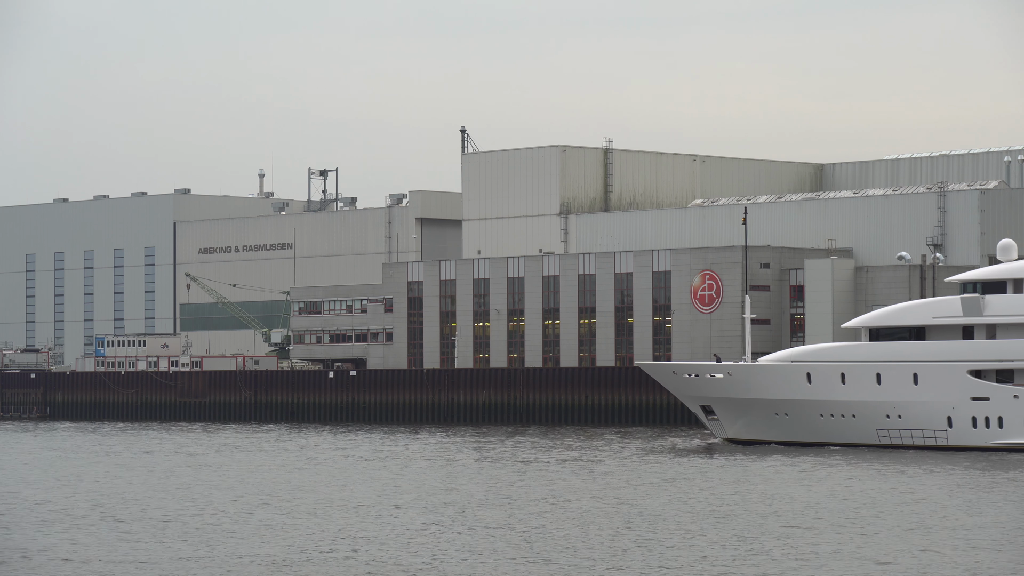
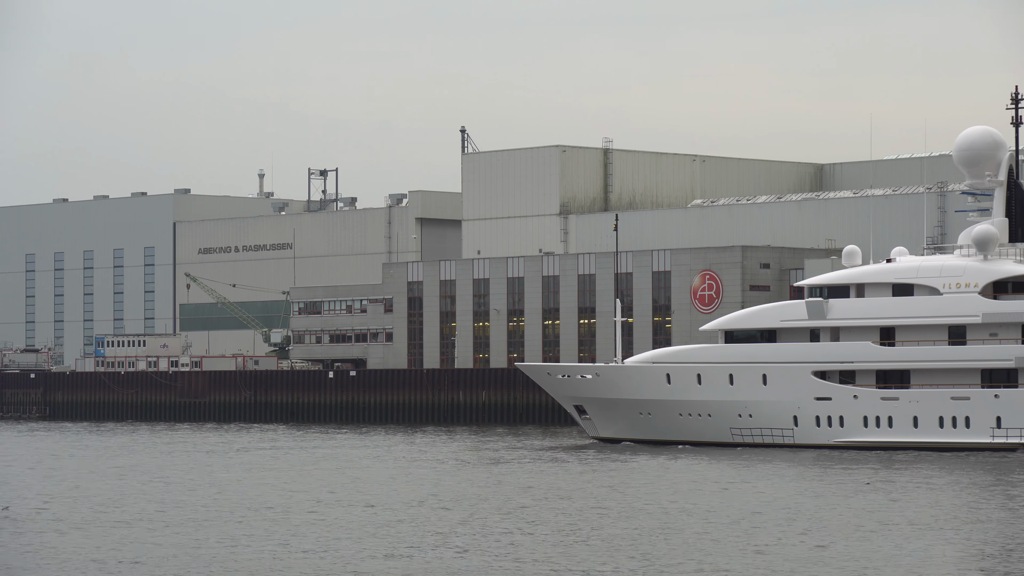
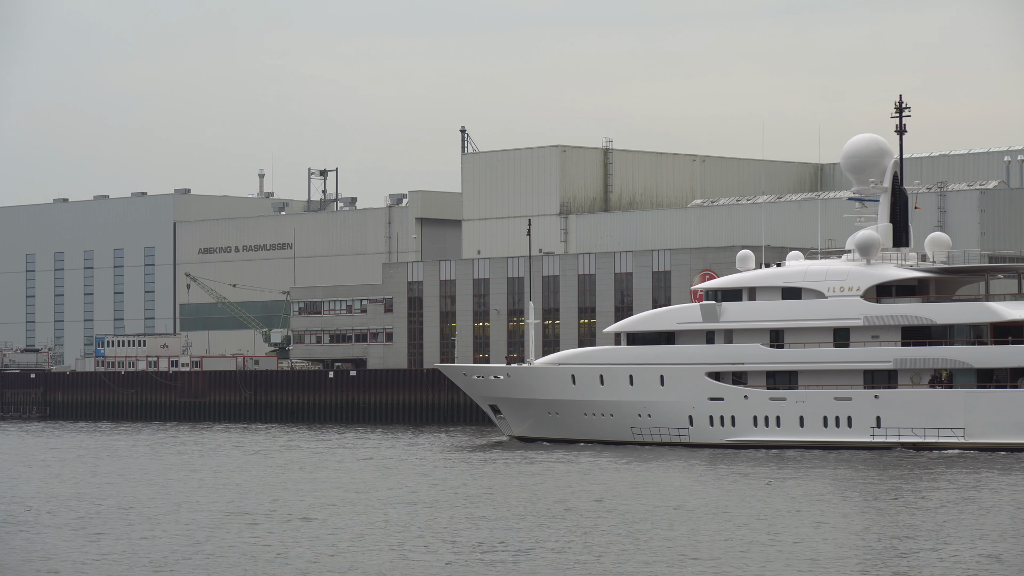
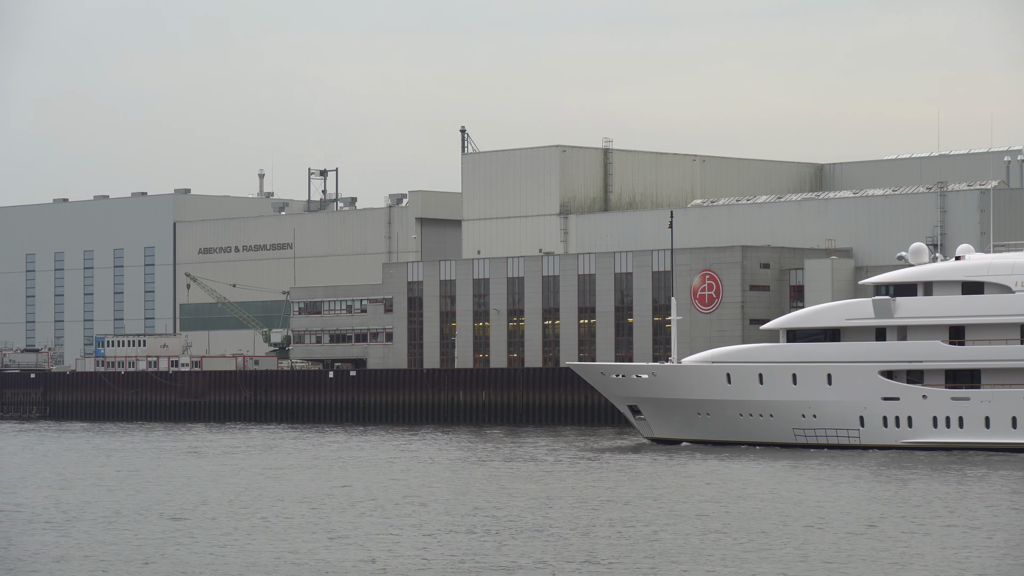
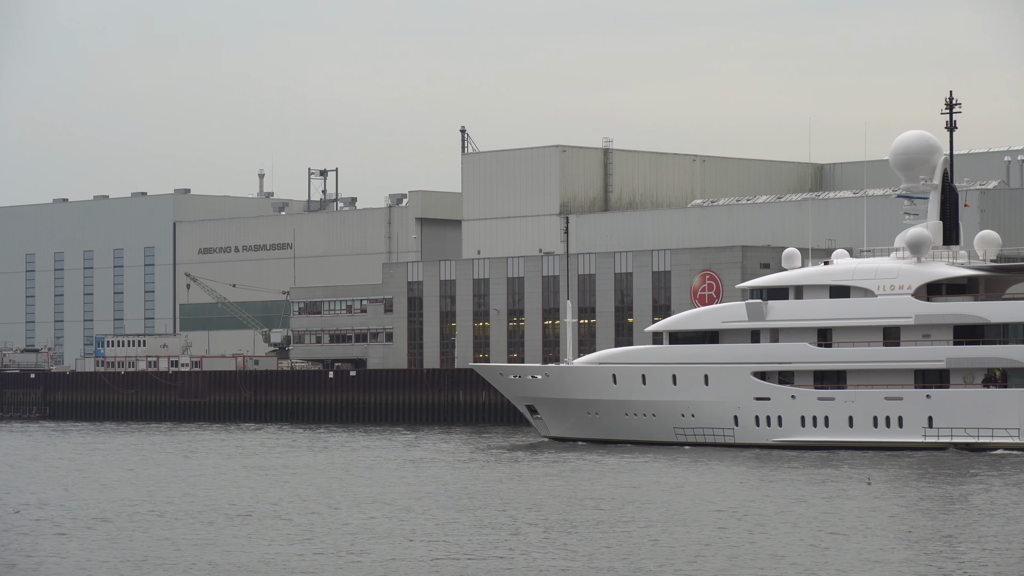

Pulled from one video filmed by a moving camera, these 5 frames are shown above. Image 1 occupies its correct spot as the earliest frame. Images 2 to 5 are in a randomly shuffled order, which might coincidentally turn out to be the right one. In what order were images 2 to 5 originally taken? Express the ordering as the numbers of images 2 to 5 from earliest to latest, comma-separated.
4, 2, 5, 3
